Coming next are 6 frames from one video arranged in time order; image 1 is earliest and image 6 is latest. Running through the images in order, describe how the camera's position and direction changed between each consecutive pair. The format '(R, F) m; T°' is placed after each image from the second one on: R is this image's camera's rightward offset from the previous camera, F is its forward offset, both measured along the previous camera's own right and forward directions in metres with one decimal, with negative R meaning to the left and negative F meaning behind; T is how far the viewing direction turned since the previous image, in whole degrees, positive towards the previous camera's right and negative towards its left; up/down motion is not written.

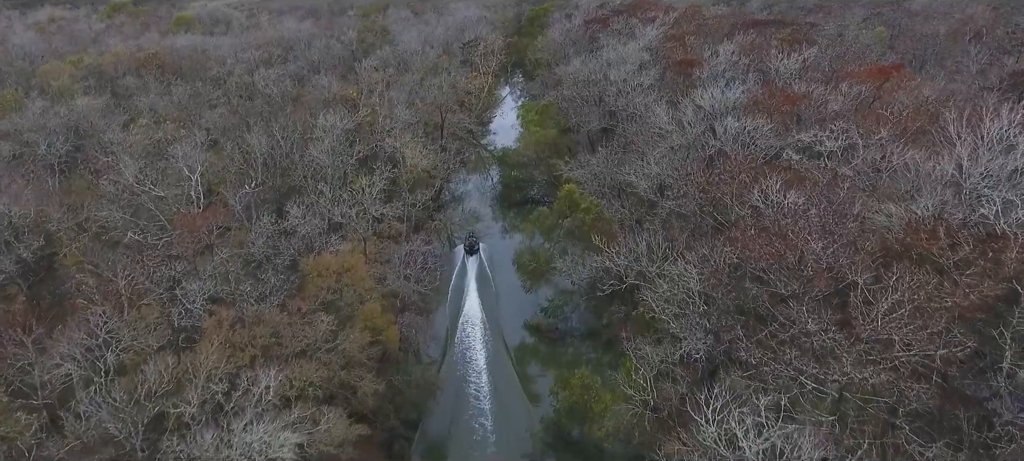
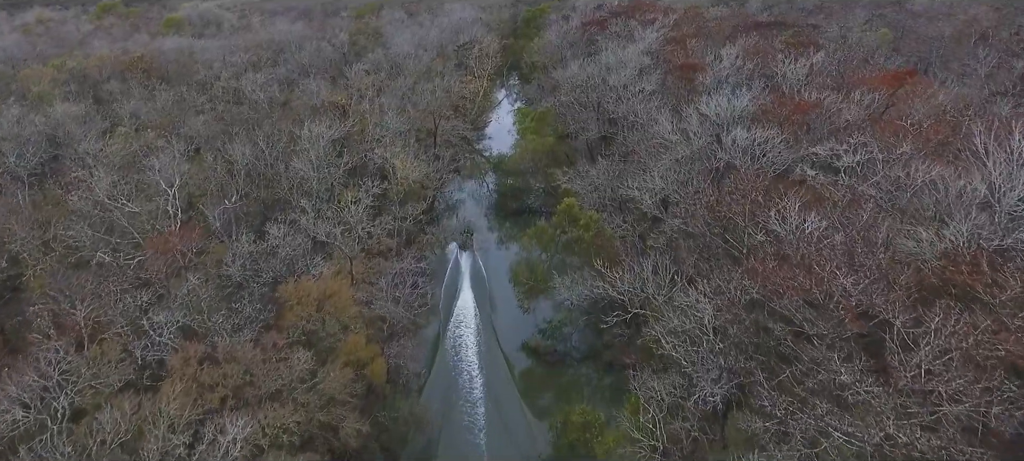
(0.0, +1.5) m; 0°
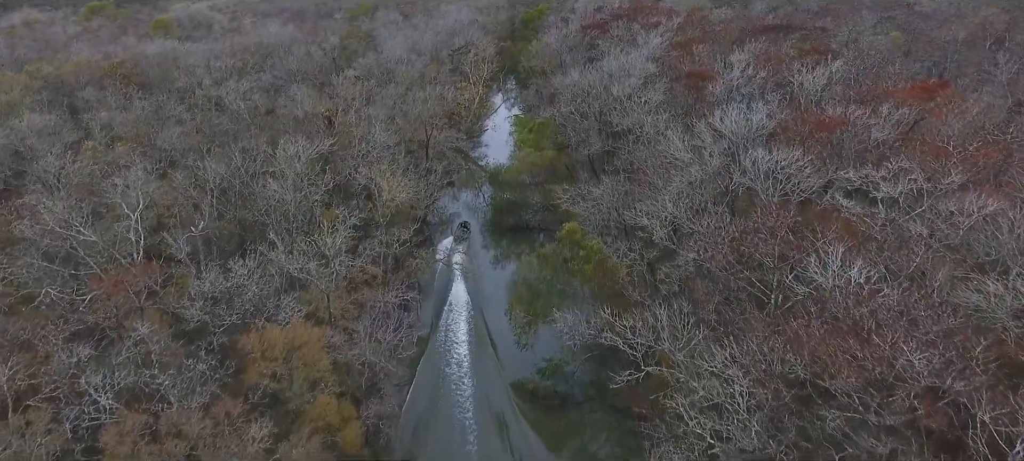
(+0.1, +2.4) m; 0°
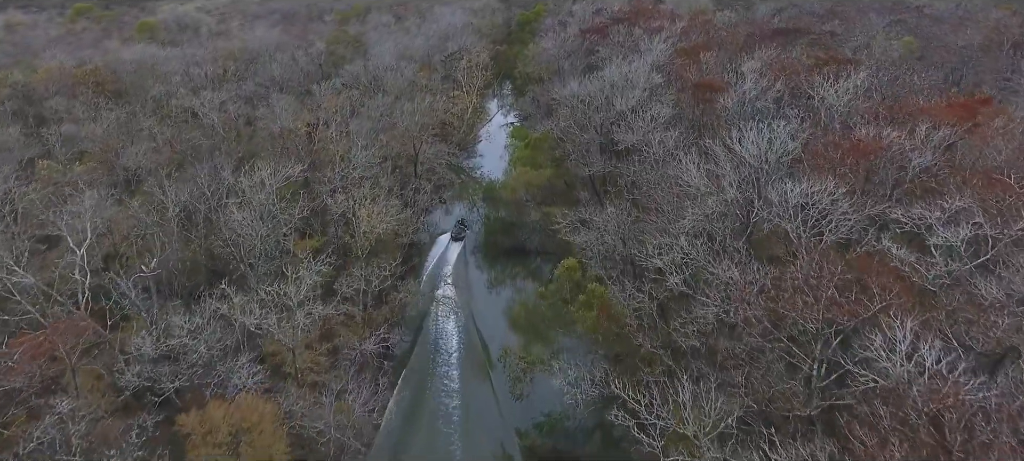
(+0.1, +2.8) m; 0°
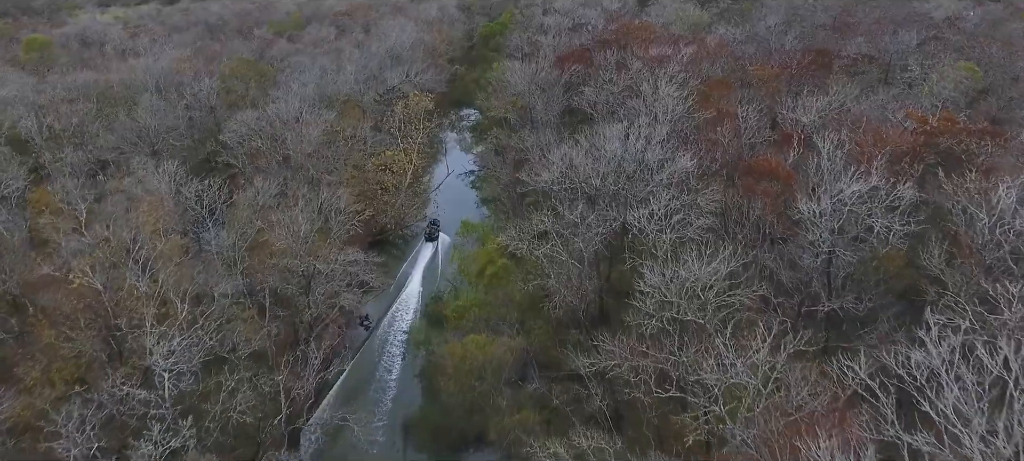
(+0.9, +13.3) m; +2°
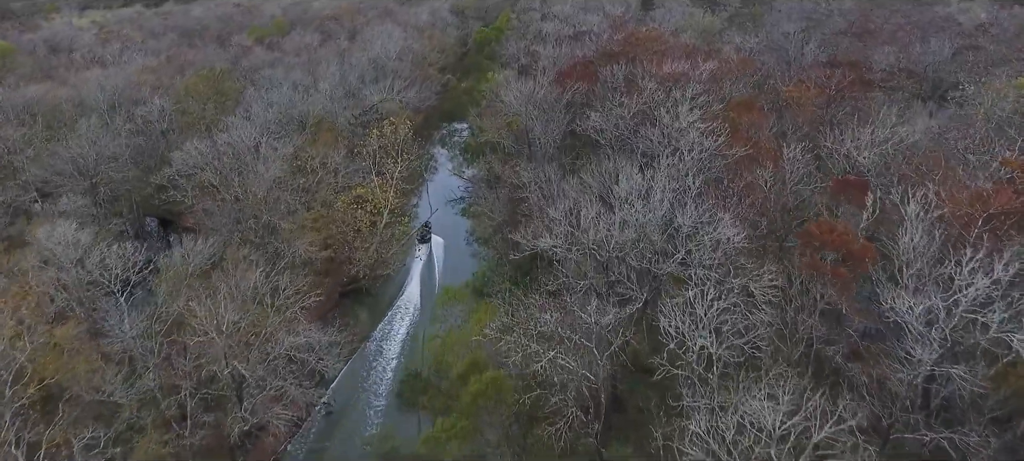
(+0.2, +5.3) m; 0°
